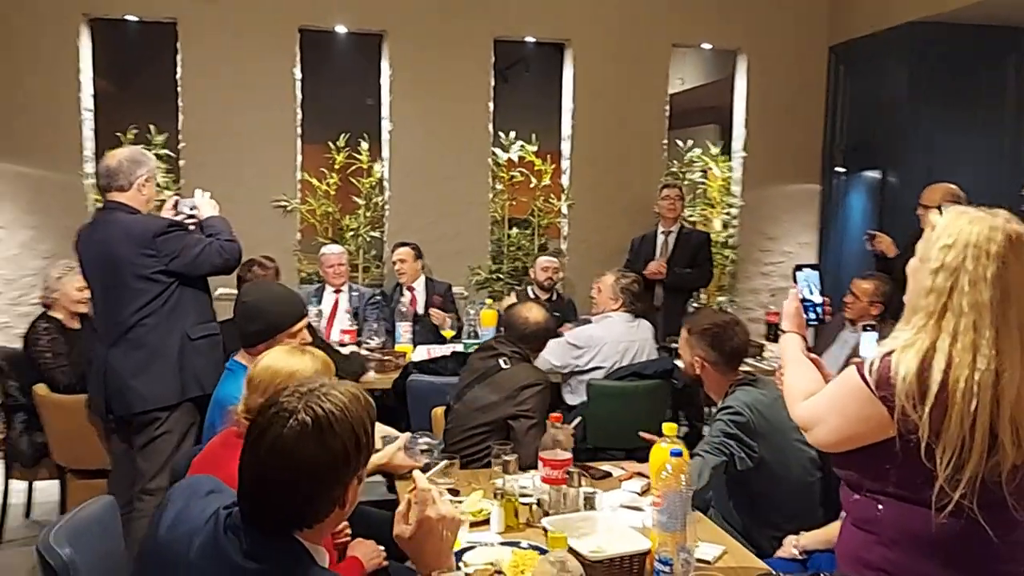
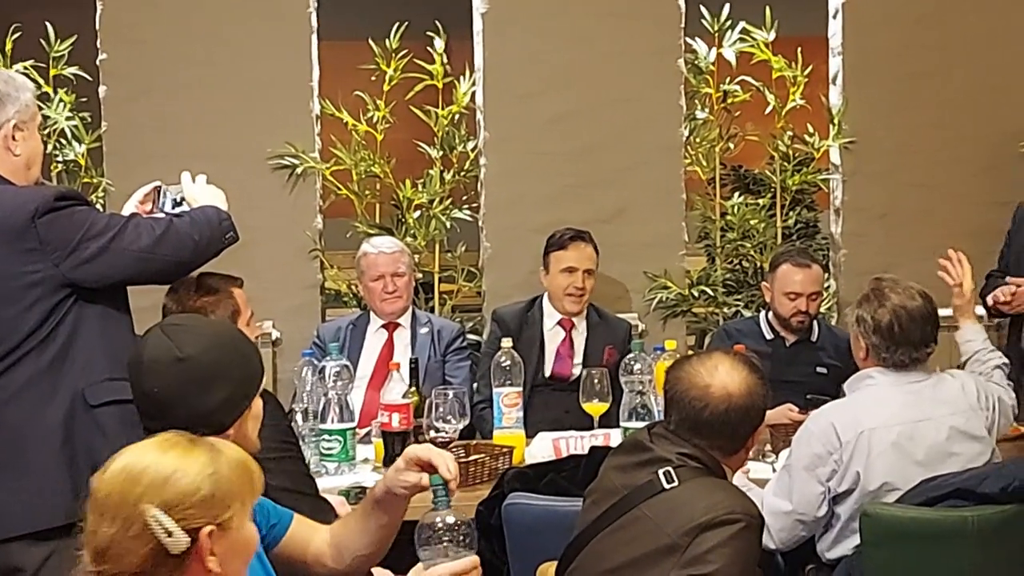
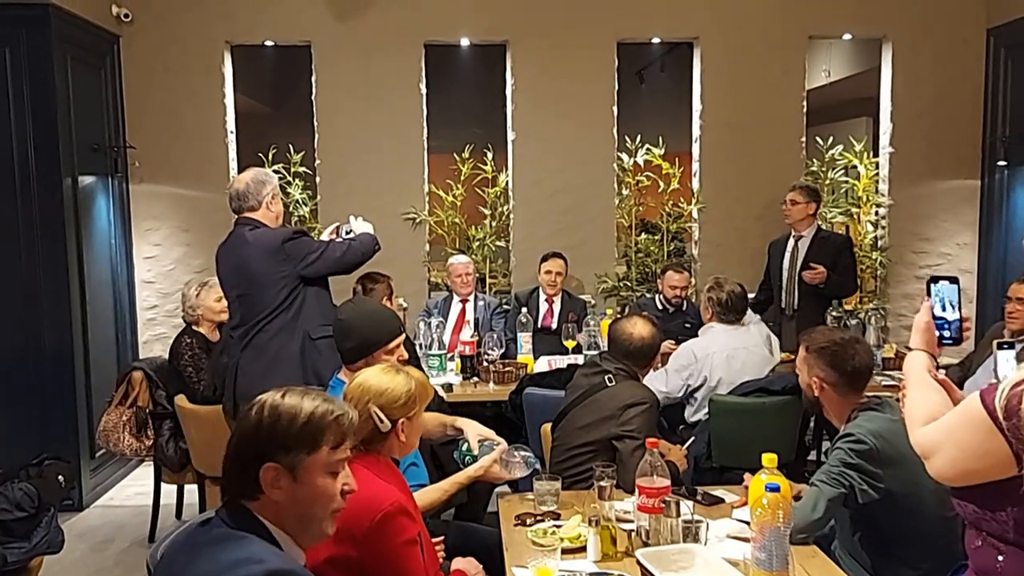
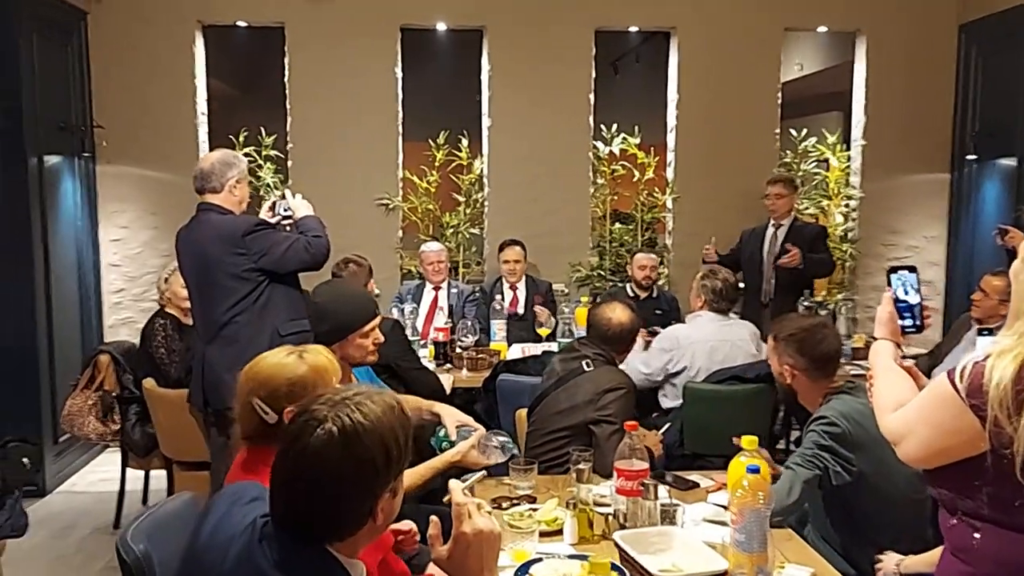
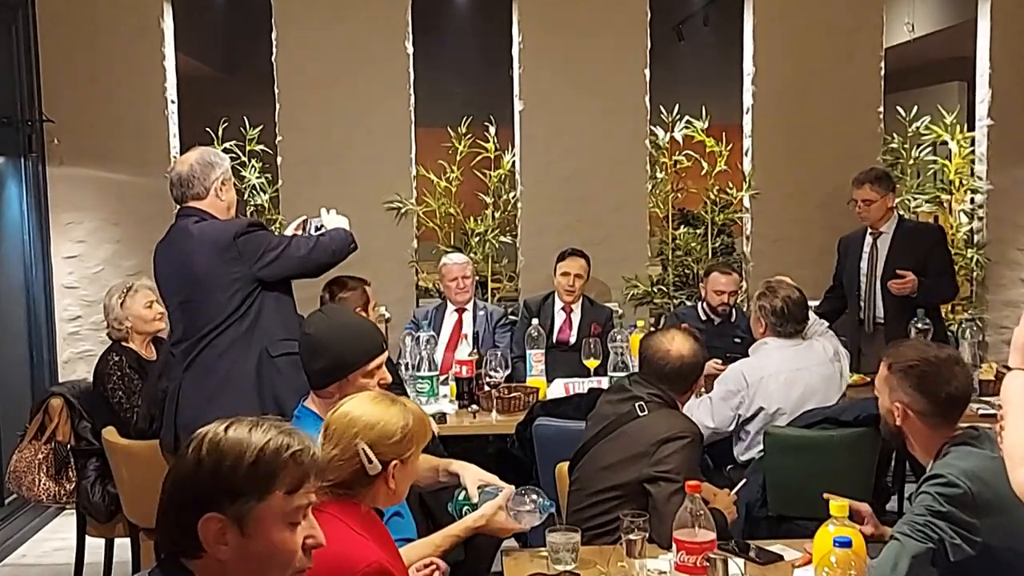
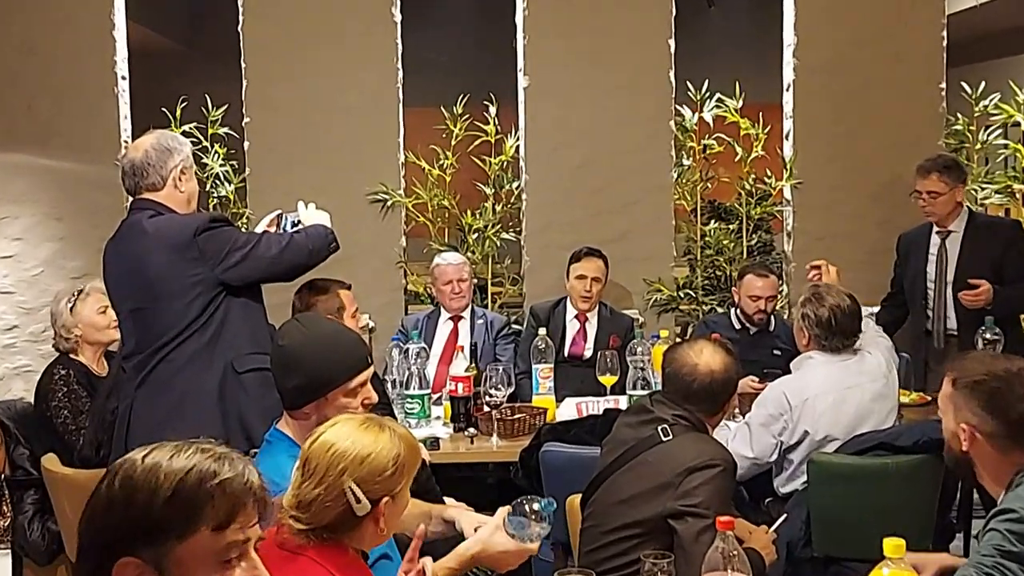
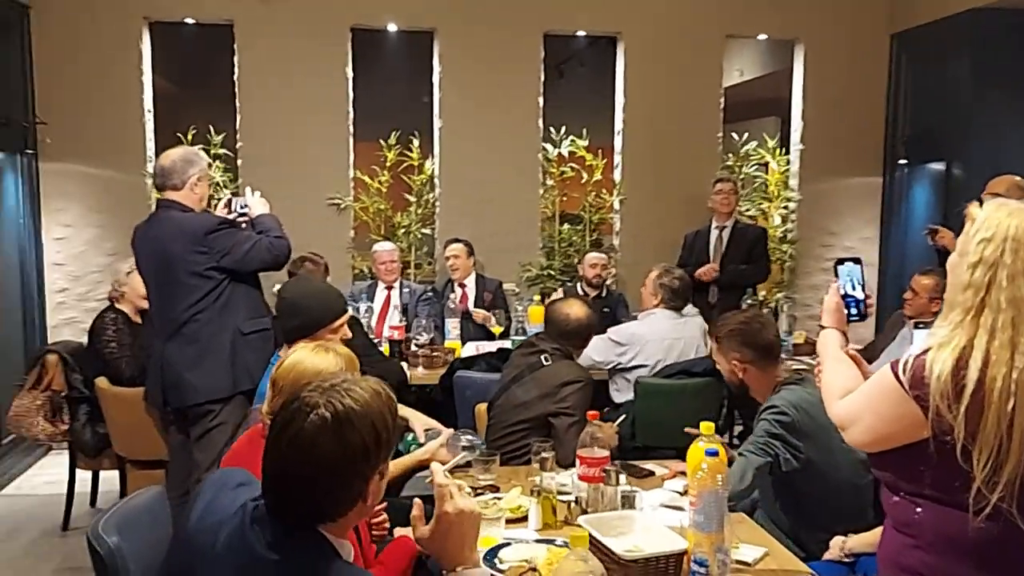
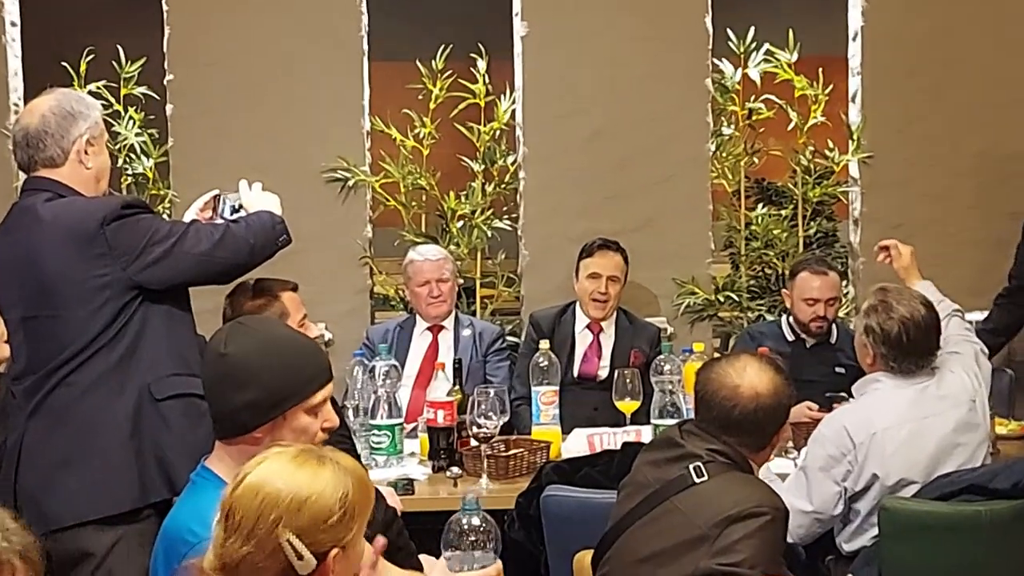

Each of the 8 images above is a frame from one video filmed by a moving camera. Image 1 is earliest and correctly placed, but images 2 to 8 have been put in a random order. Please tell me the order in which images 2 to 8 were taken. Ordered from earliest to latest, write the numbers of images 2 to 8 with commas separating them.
7, 4, 3, 5, 6, 8, 2
